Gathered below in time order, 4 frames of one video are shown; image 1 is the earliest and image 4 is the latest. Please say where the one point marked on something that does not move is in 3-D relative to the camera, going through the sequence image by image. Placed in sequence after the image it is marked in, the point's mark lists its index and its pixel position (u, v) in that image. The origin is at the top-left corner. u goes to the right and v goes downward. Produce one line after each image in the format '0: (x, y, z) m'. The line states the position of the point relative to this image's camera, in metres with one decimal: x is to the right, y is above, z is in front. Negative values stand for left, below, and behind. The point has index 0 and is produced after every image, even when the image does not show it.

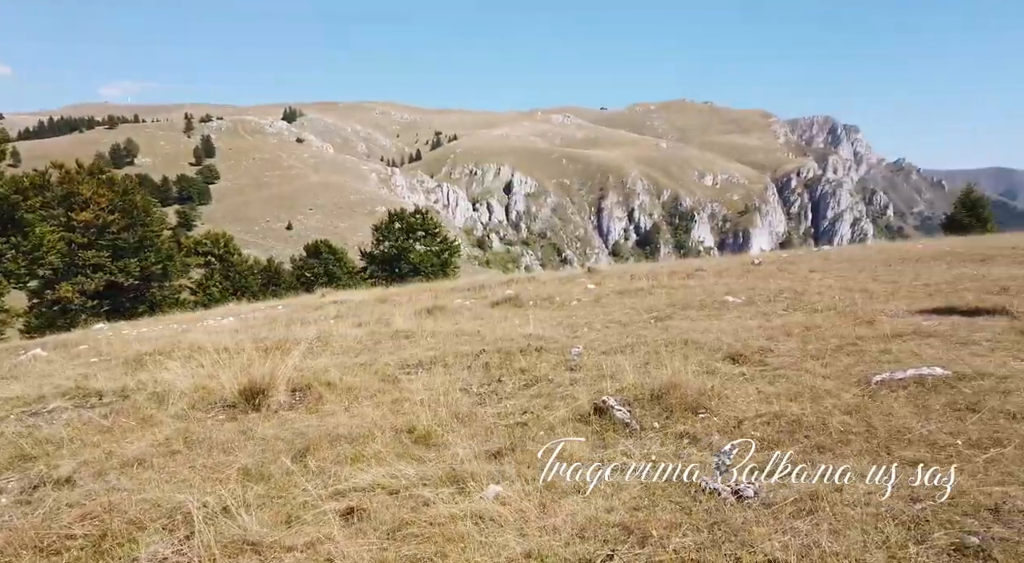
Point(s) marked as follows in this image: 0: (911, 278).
0: (+8.1, +0.2, +16.5) m
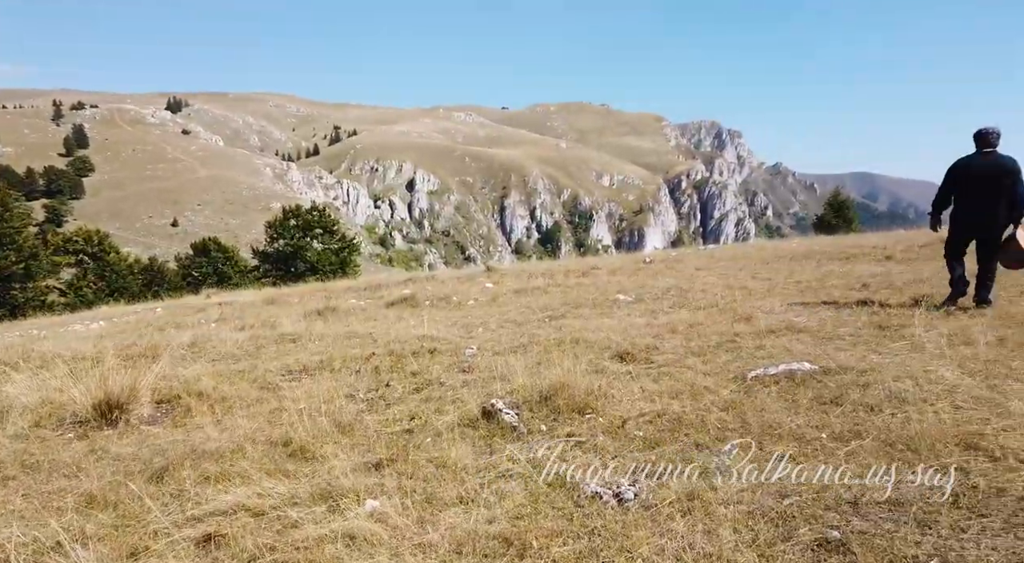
0: (+6.0, +0.2, +17.3) m
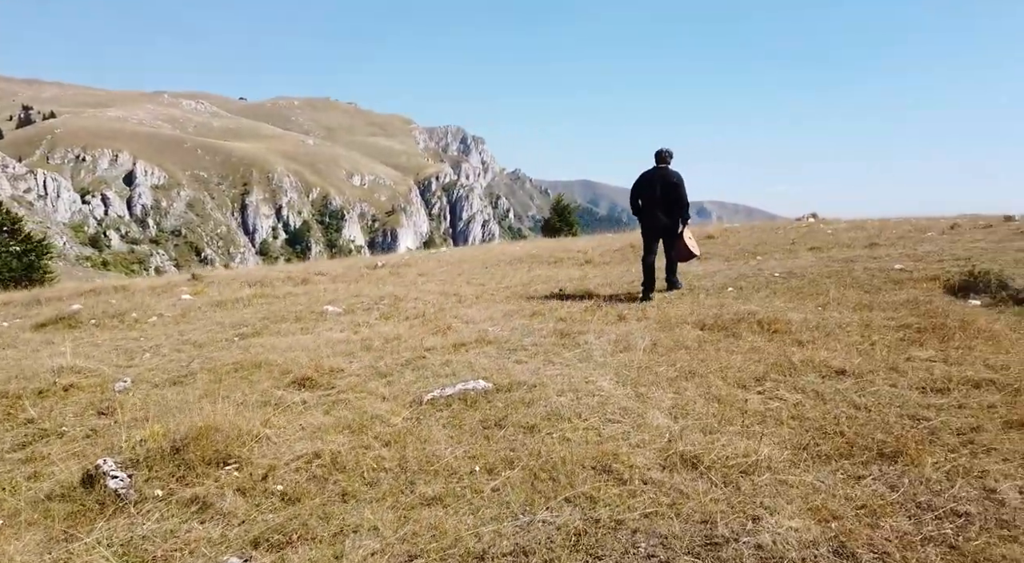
0: (-0.3, 0.0, +17.8) m
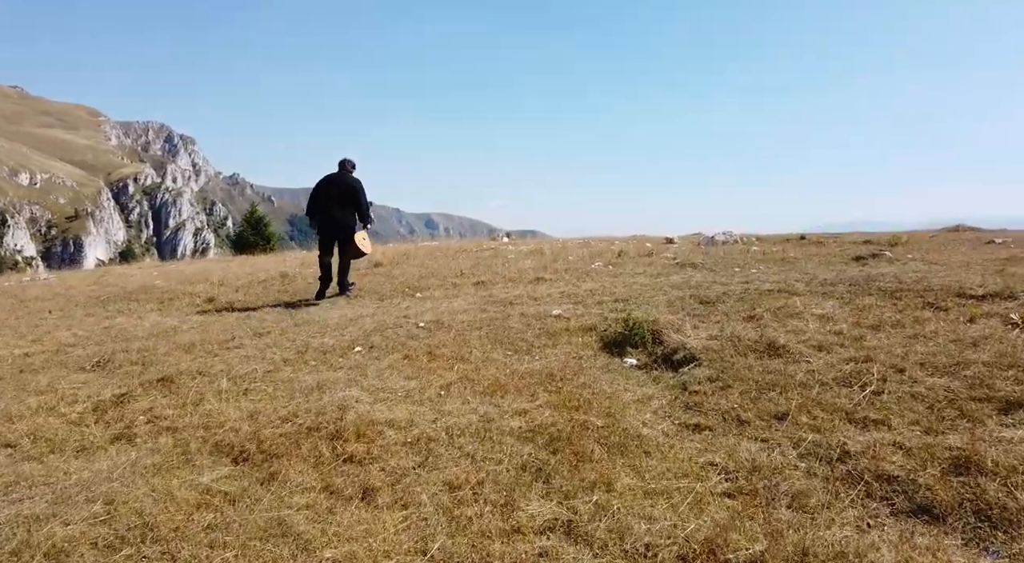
0: (-7.4, -0.9, +12.2) m
